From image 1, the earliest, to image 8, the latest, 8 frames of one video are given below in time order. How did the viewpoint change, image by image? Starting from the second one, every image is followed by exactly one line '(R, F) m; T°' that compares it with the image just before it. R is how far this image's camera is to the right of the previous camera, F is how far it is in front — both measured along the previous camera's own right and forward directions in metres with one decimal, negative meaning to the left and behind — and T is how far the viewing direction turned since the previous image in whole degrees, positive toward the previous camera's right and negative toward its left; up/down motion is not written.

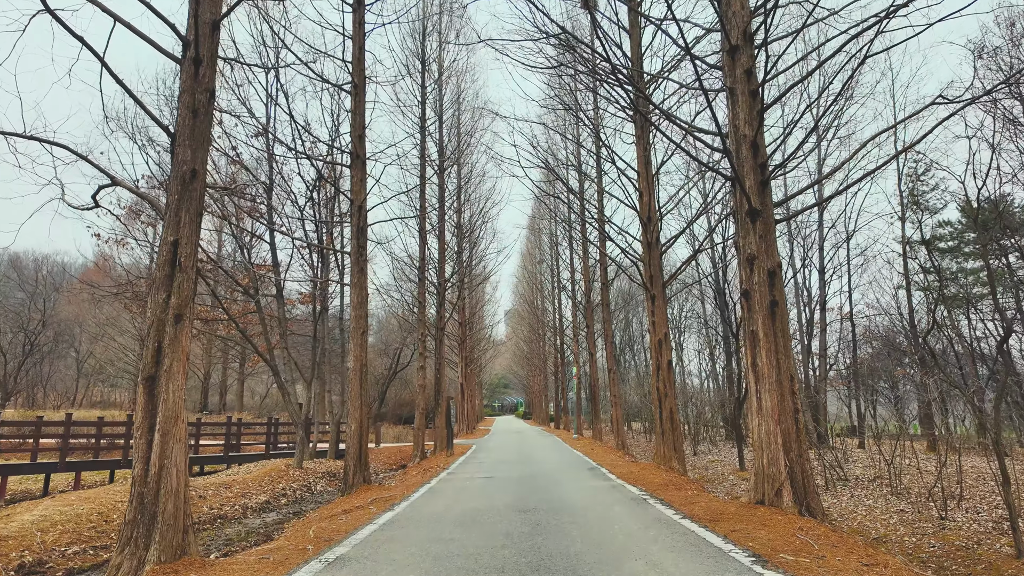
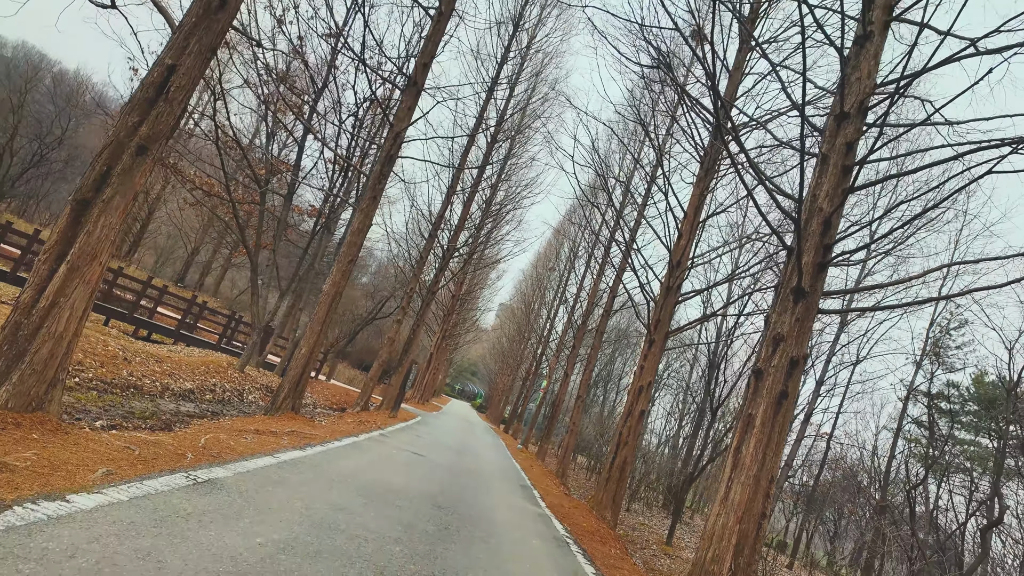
(0.0, +0.4) m; 0°
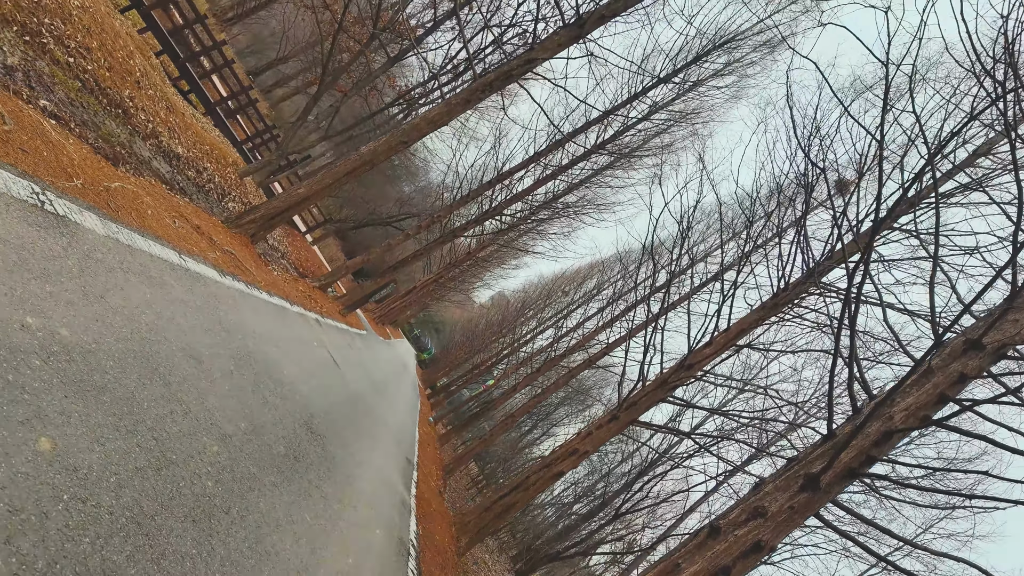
(0.0, +0.6) m; 0°
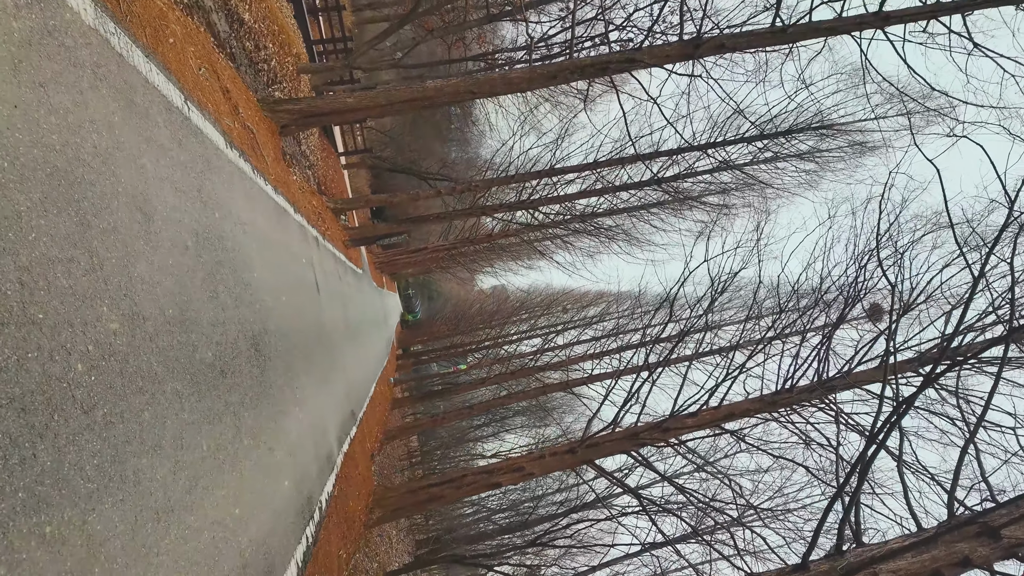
(-0.1, +0.3) m; 0°
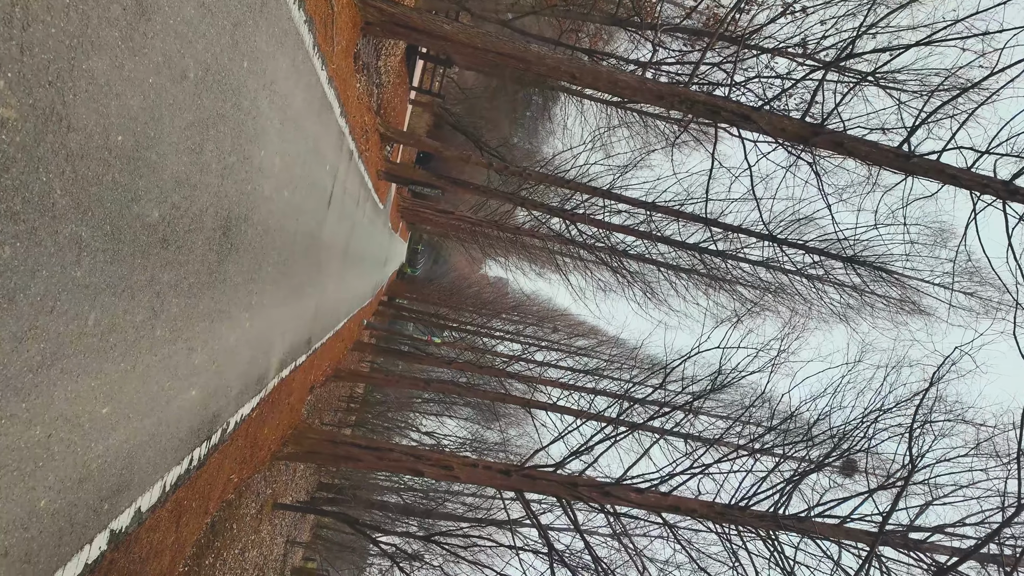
(-0.1, +0.4) m; 0°
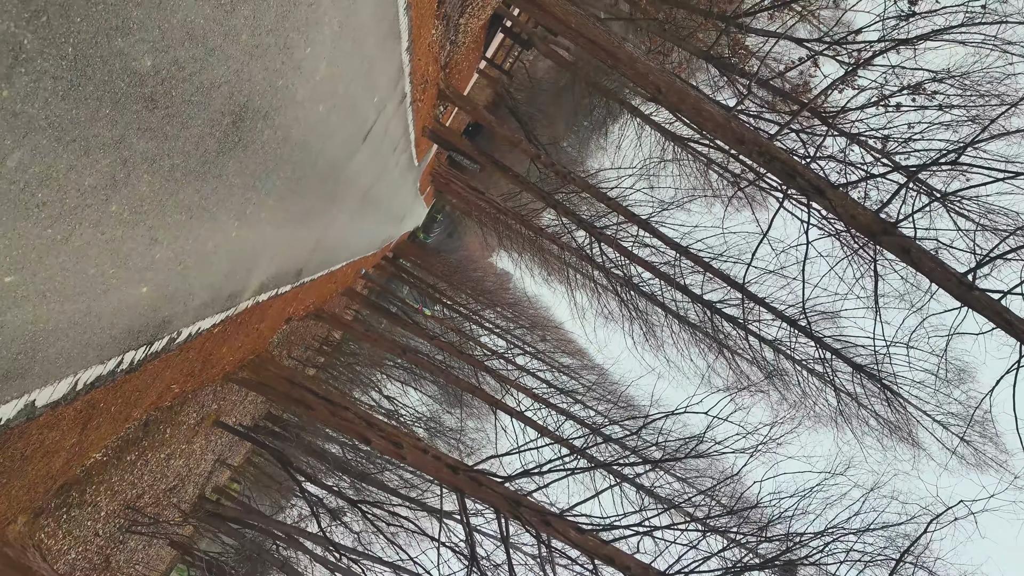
(-0.1, +0.3) m; 0°
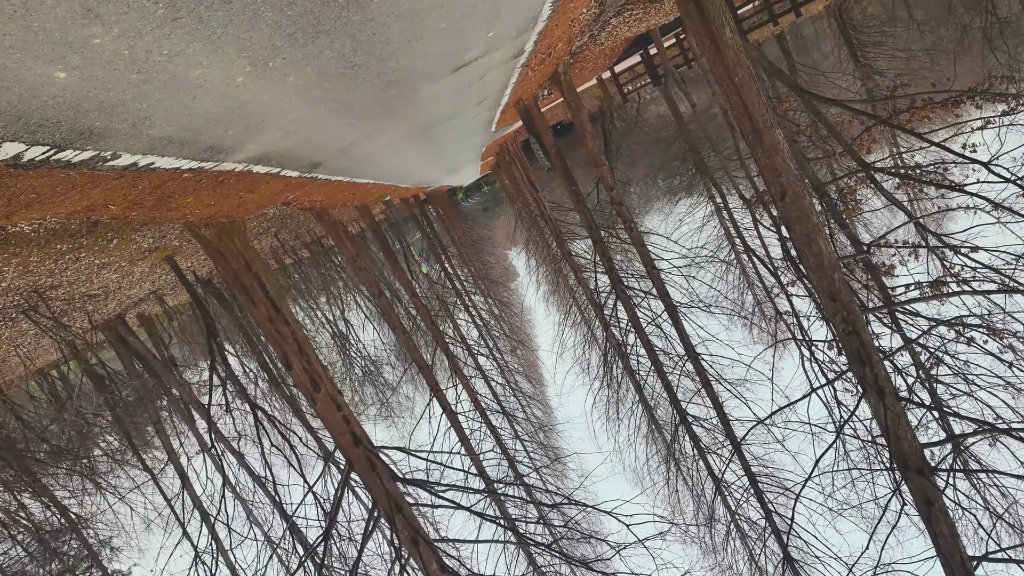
(-0.1, +0.5) m; 0°
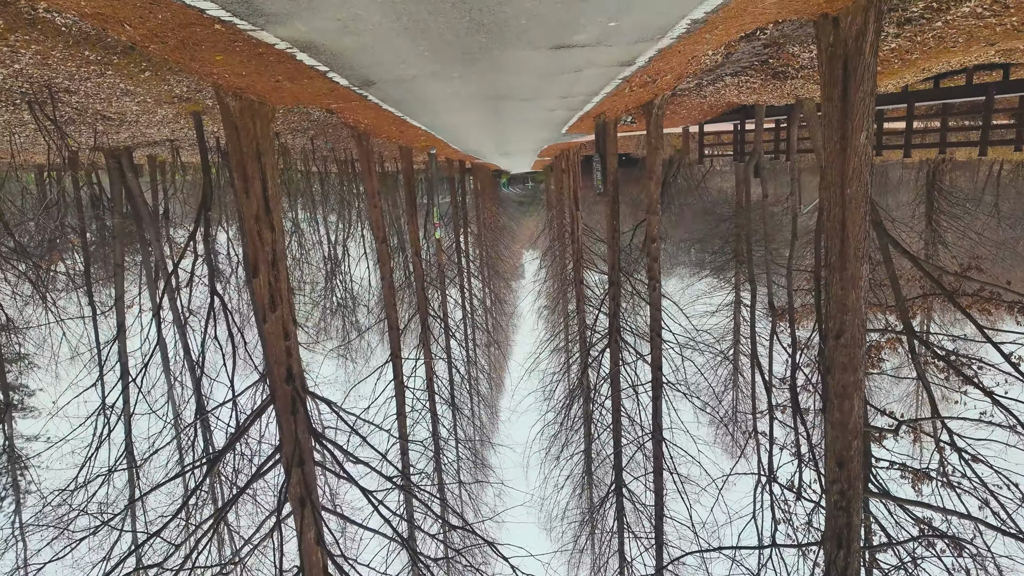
(0.0, +0.4) m; 0°
